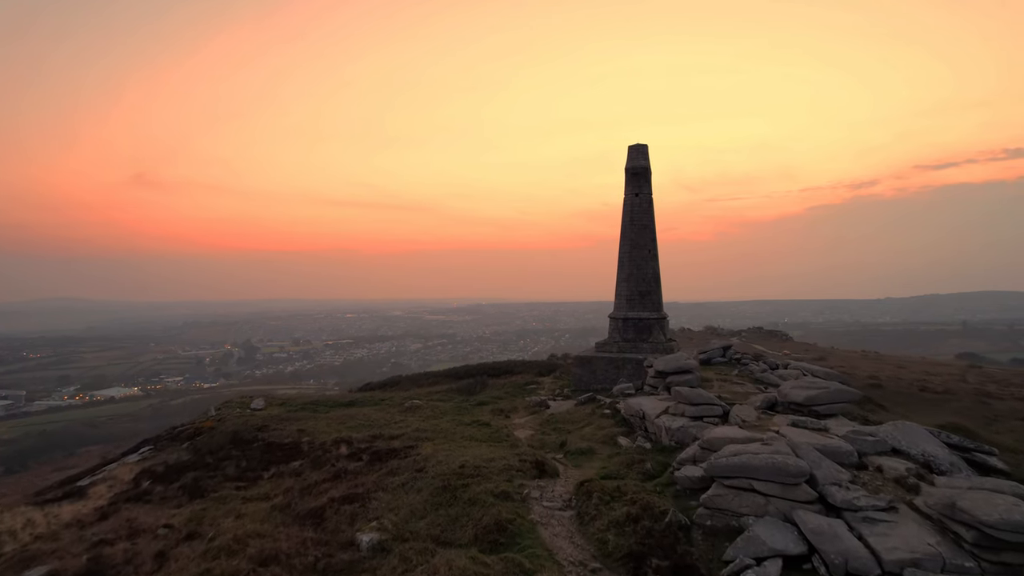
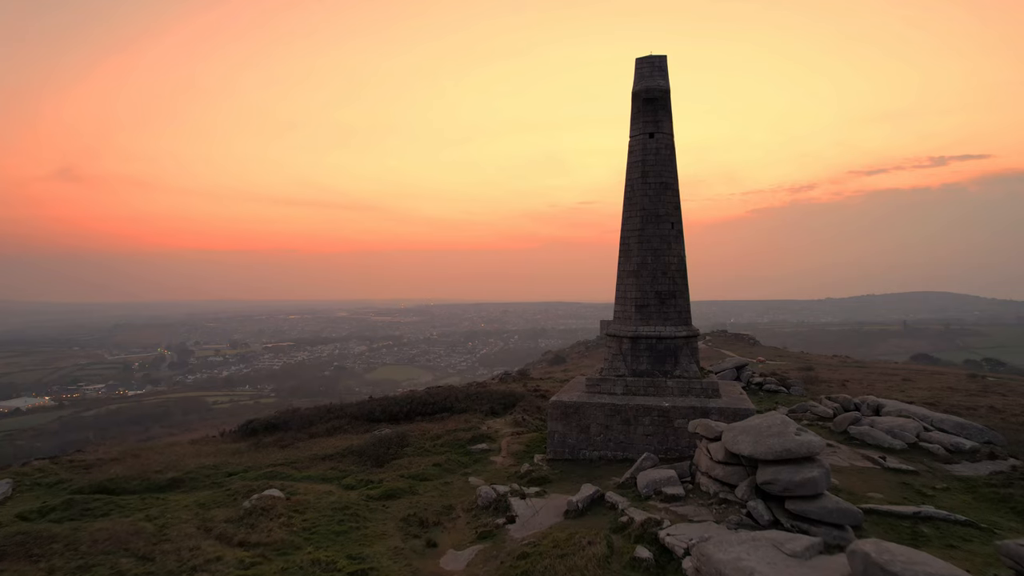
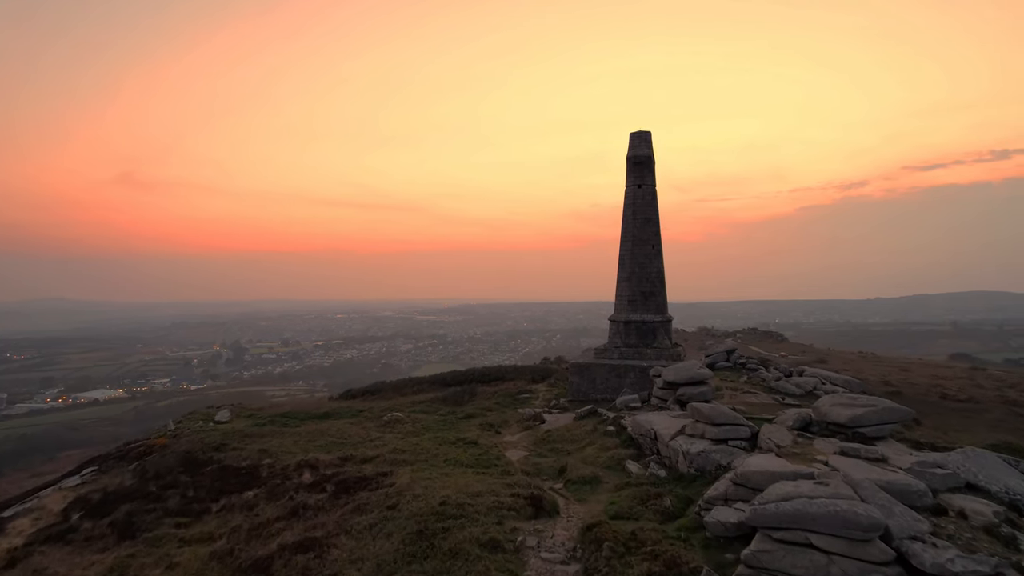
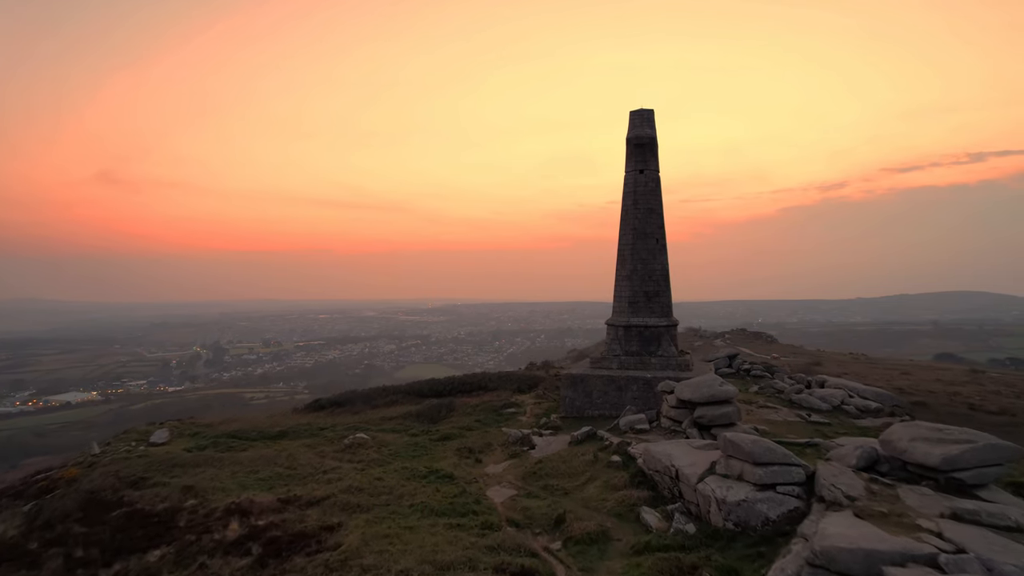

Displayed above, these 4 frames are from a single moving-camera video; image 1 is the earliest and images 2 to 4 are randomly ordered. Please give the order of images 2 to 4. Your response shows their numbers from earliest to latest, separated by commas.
3, 4, 2
